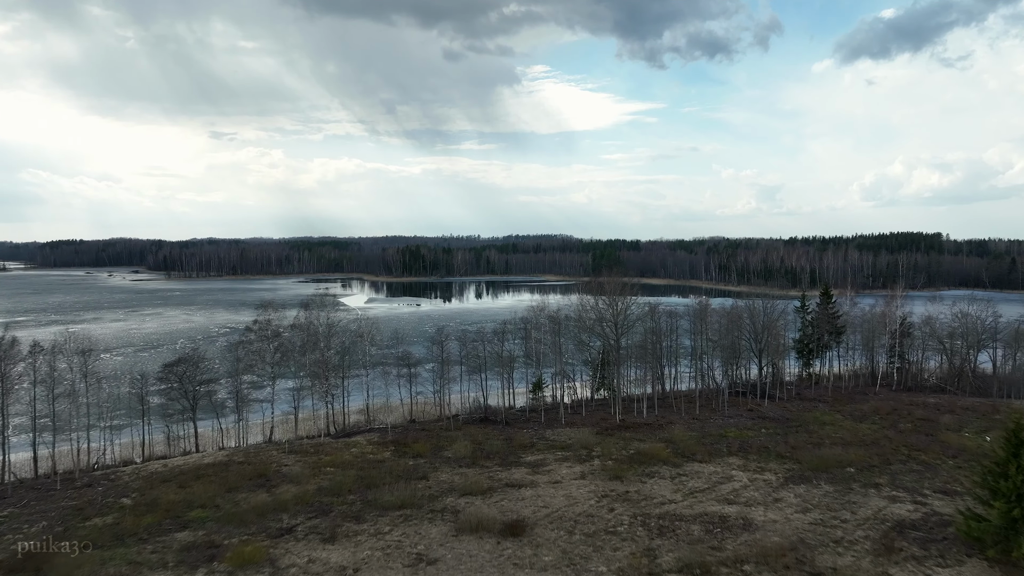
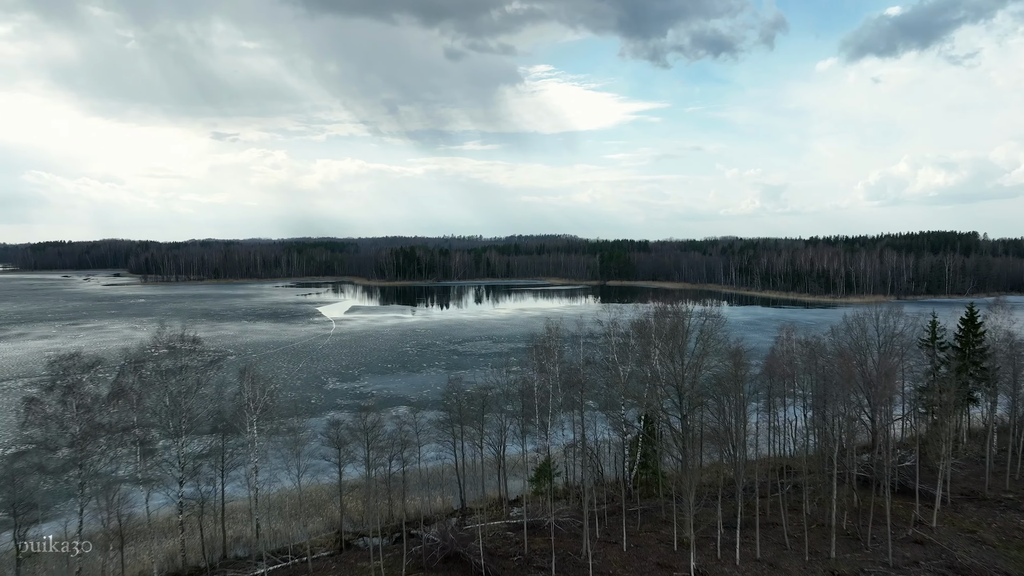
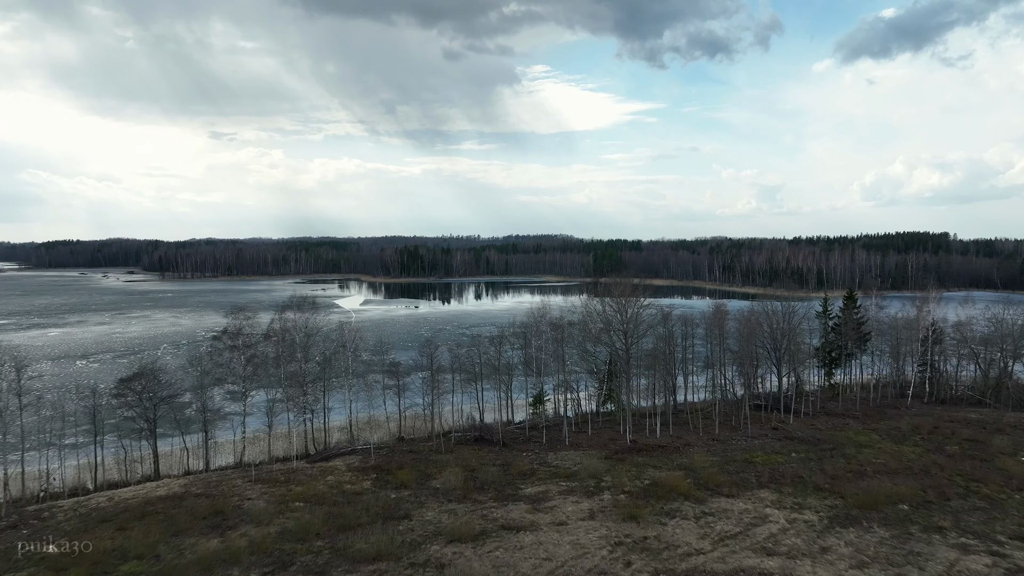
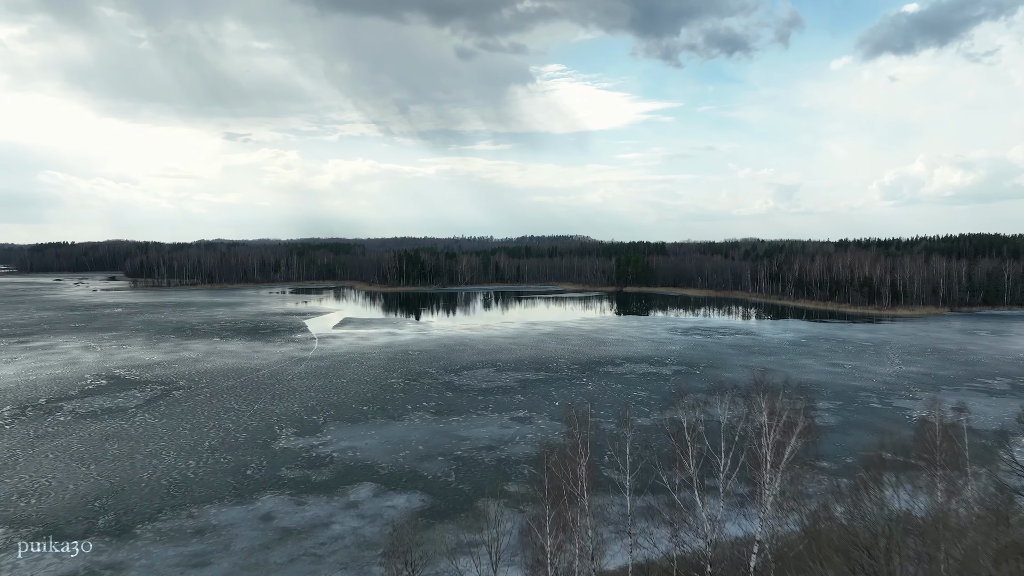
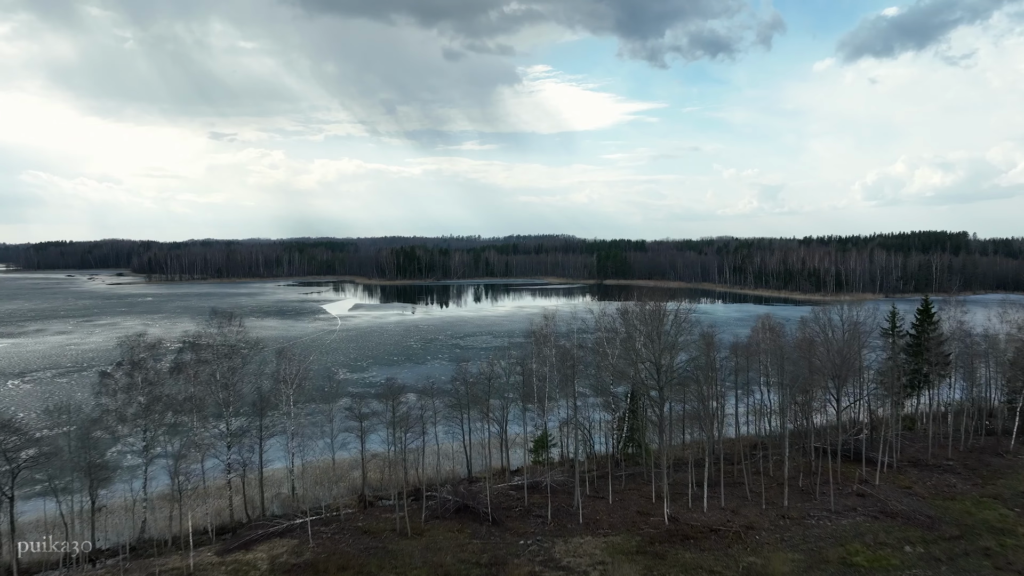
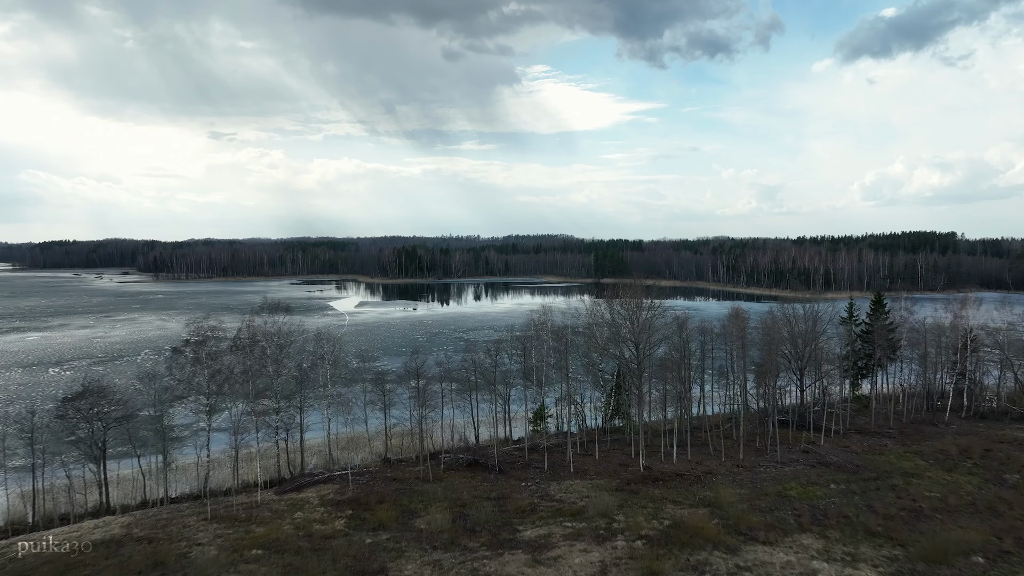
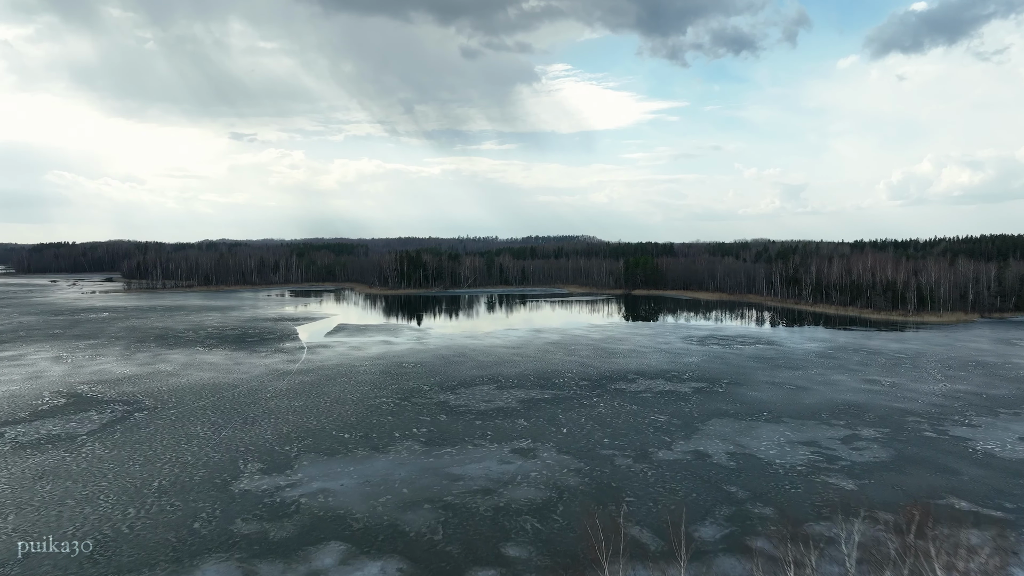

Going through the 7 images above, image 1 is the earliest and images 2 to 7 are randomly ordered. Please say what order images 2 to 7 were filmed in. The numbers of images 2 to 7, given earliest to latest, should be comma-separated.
3, 6, 5, 2, 4, 7
